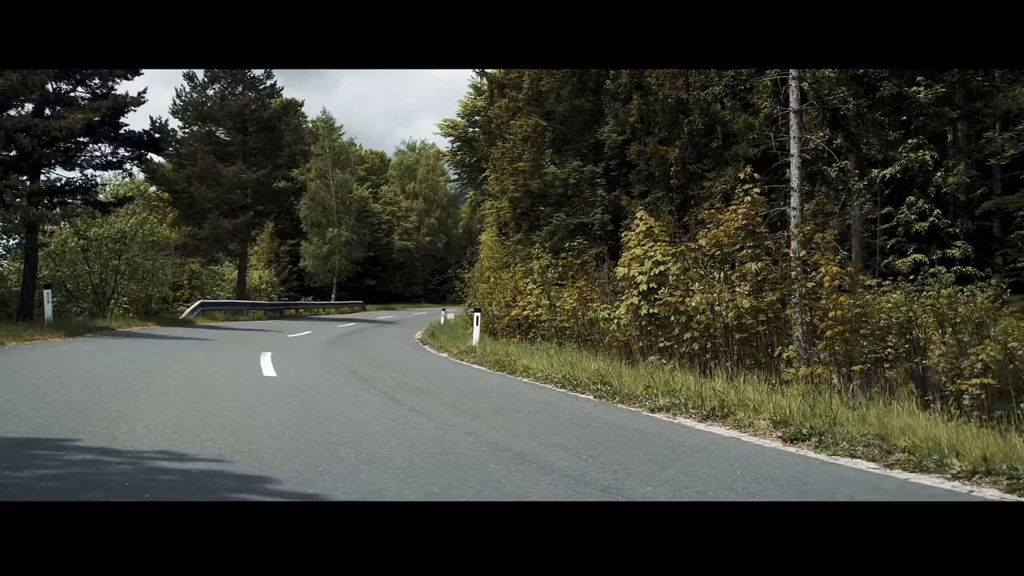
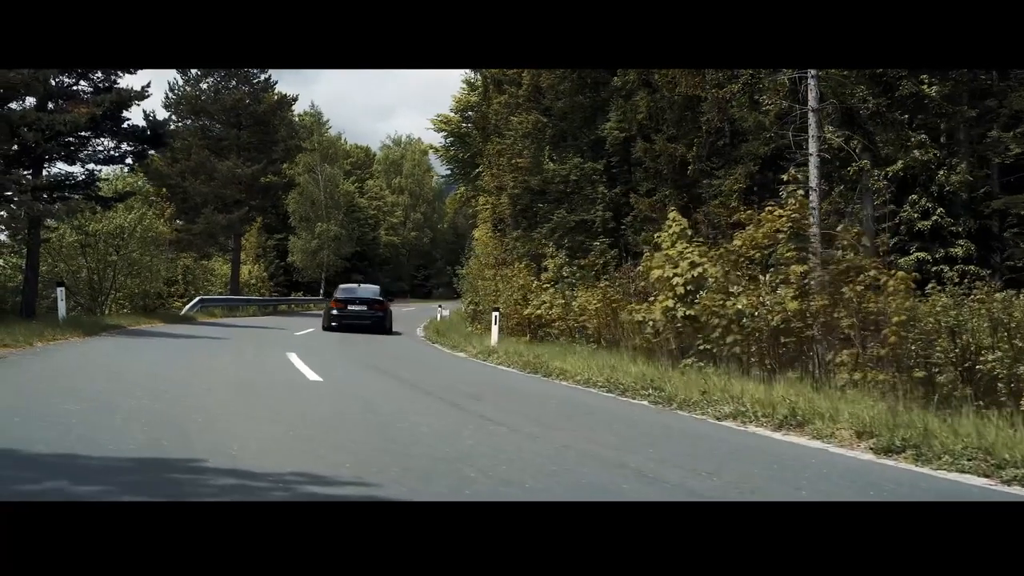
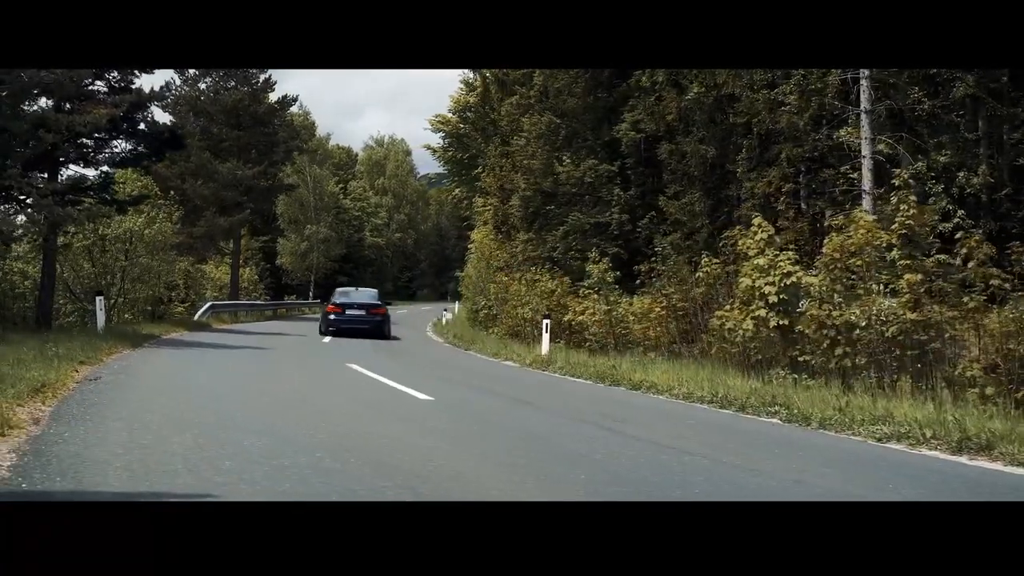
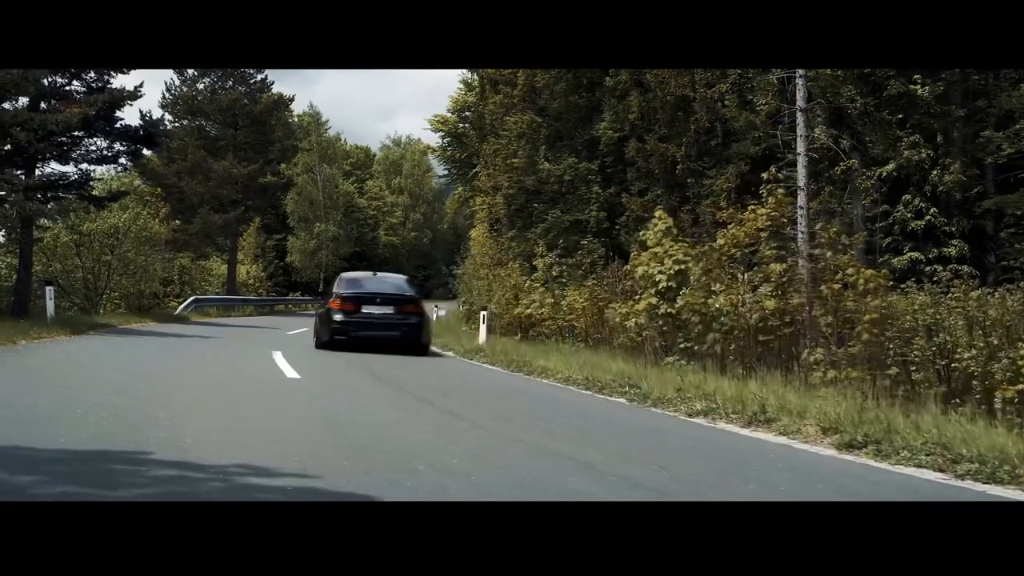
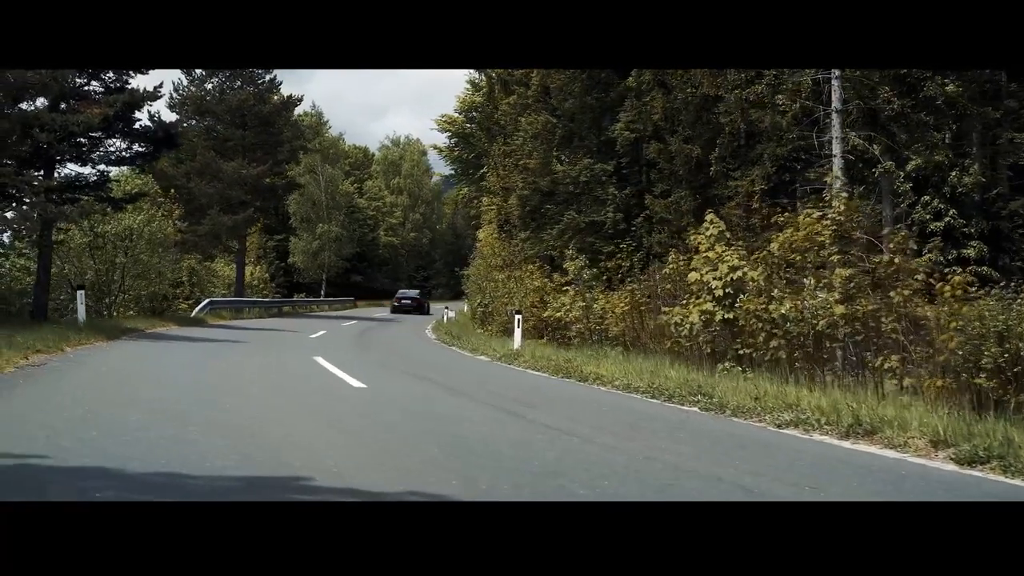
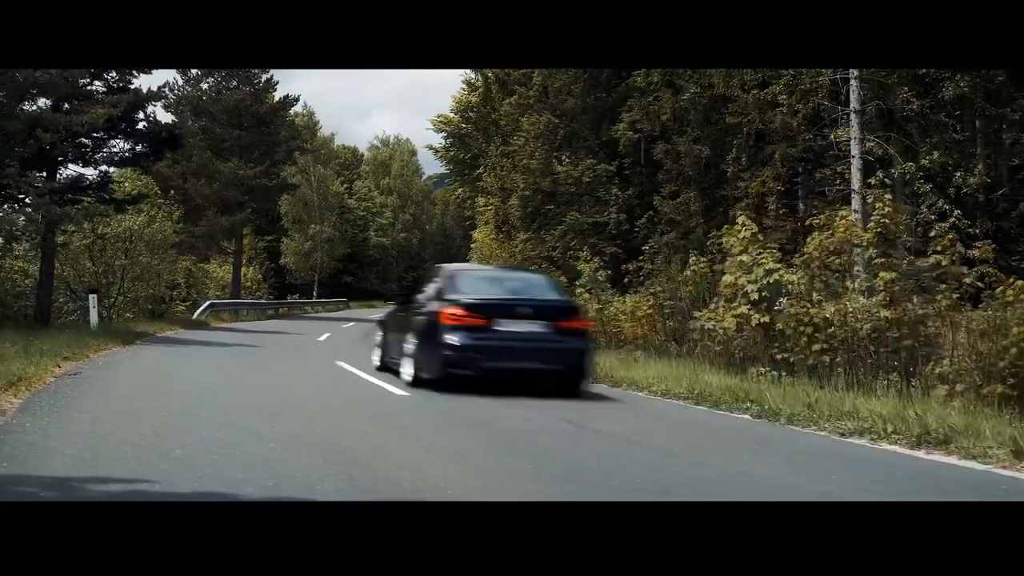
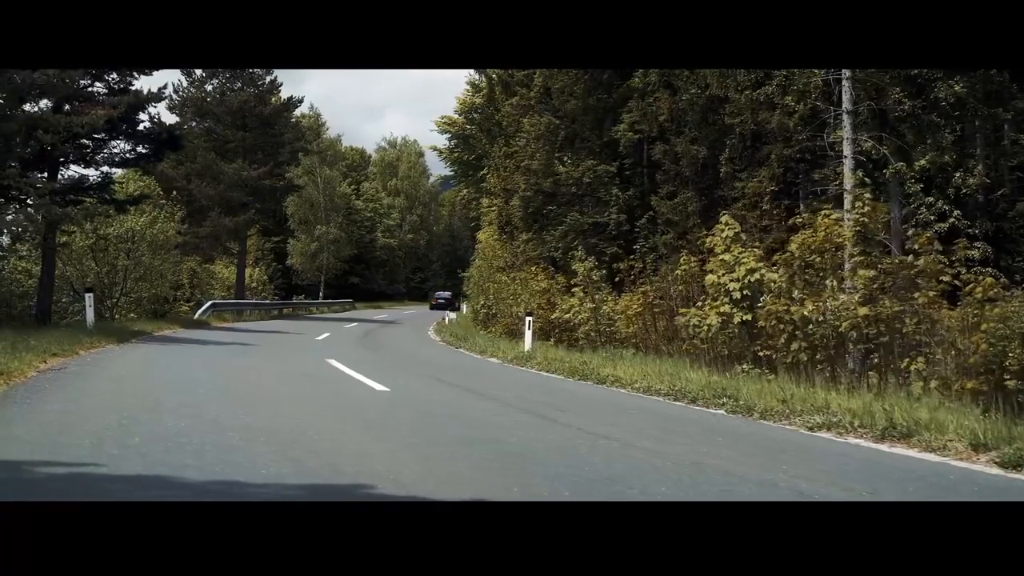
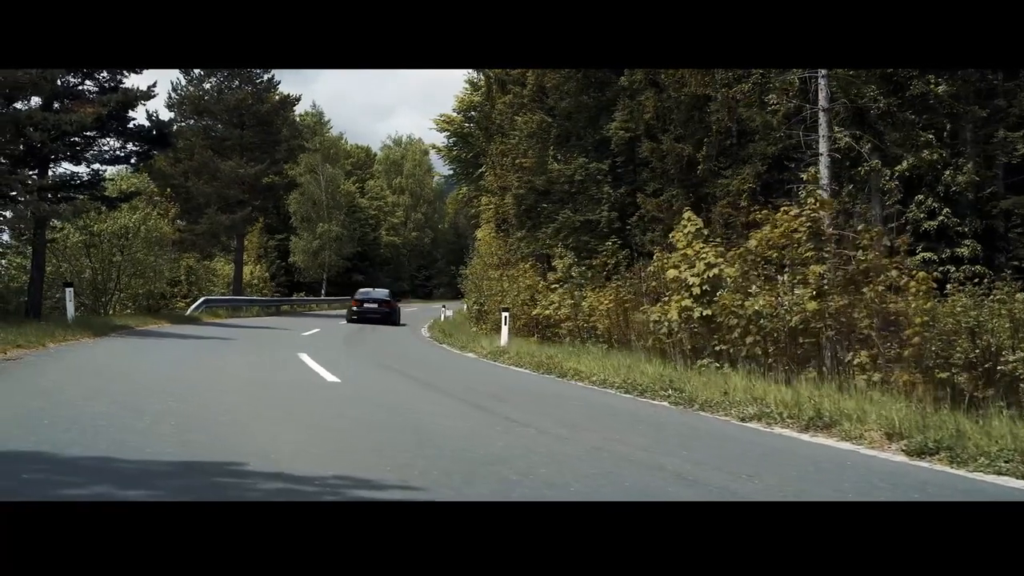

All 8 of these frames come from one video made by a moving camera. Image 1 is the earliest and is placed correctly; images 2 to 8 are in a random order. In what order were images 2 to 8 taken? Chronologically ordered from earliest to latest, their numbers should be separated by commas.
4, 2, 8, 5, 7, 6, 3
